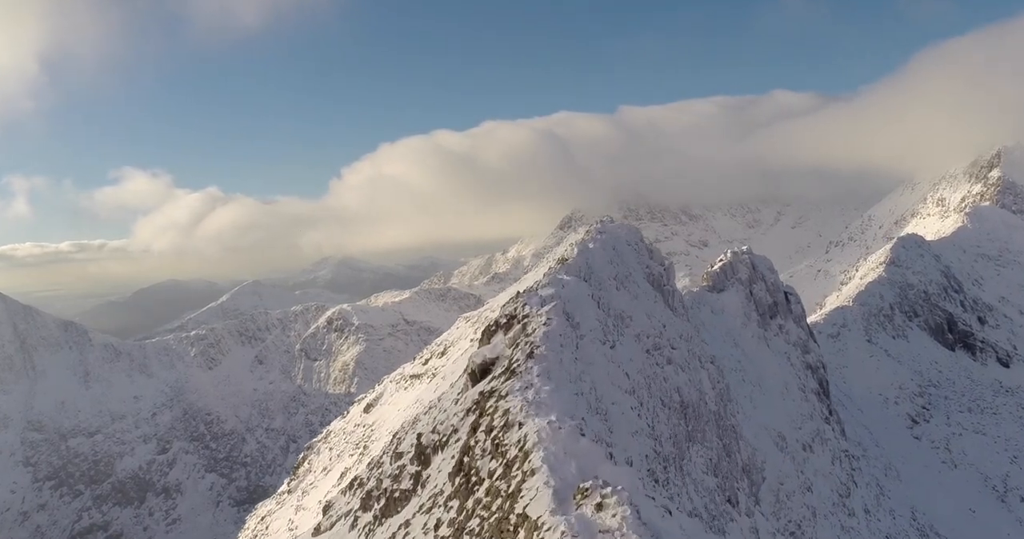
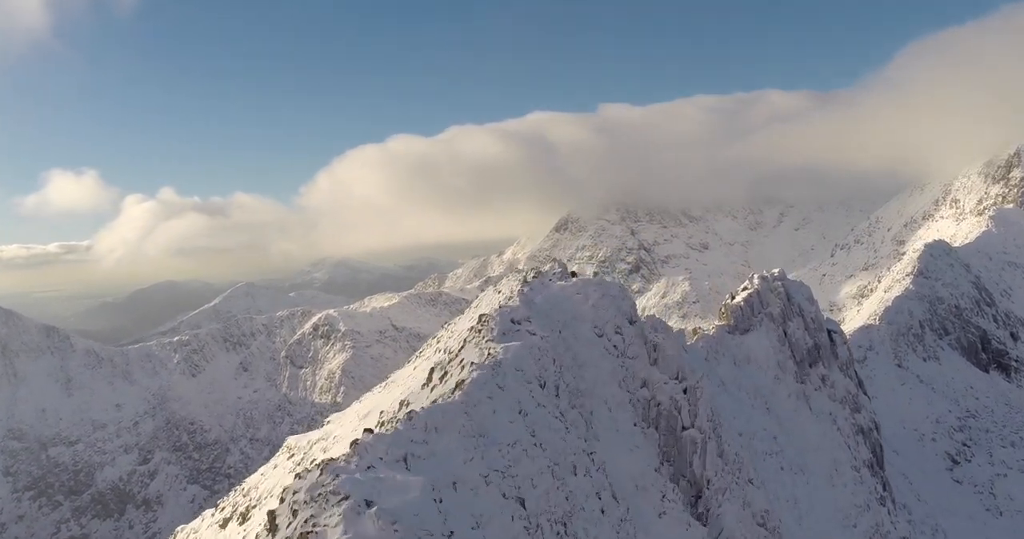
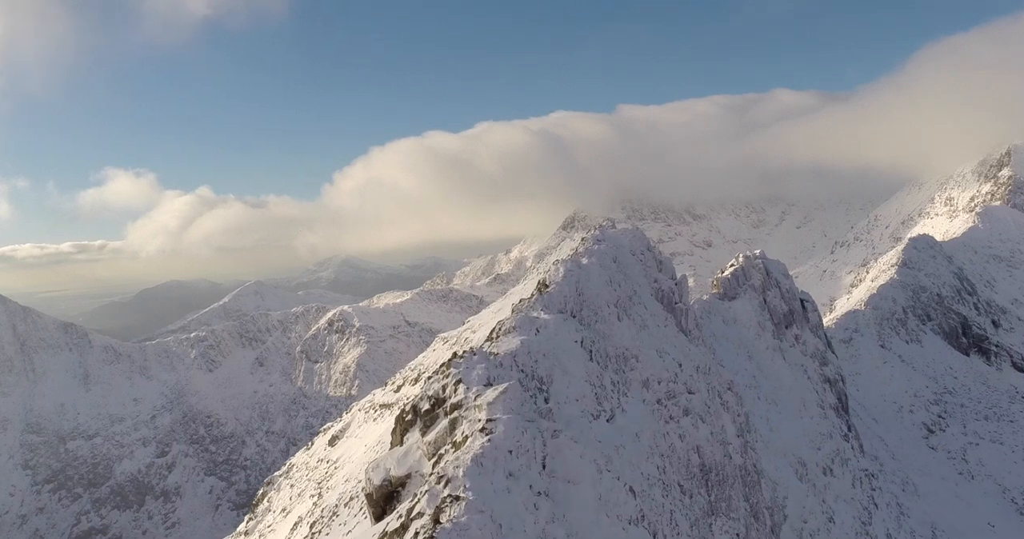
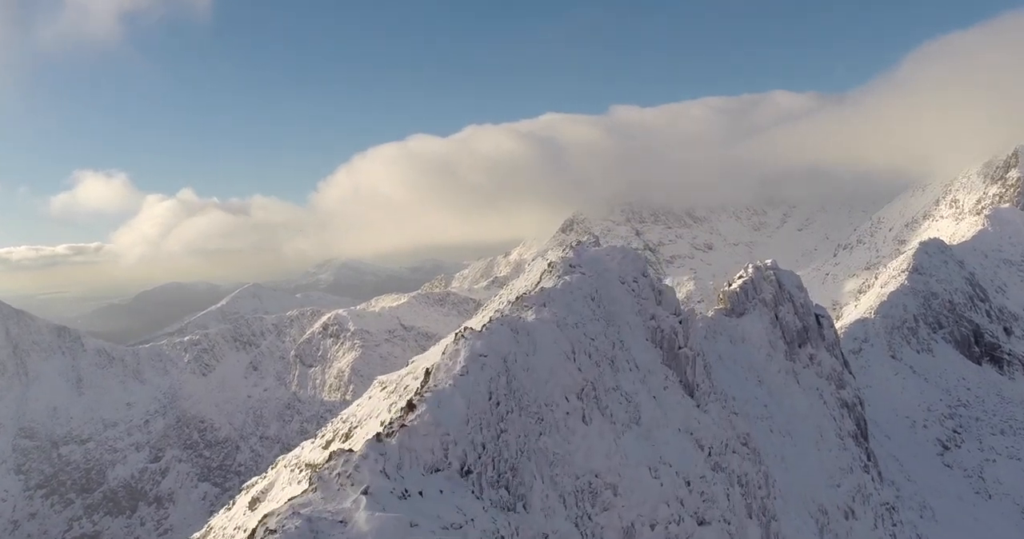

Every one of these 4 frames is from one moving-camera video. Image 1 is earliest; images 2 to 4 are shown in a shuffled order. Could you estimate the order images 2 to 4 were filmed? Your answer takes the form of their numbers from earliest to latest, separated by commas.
3, 4, 2
